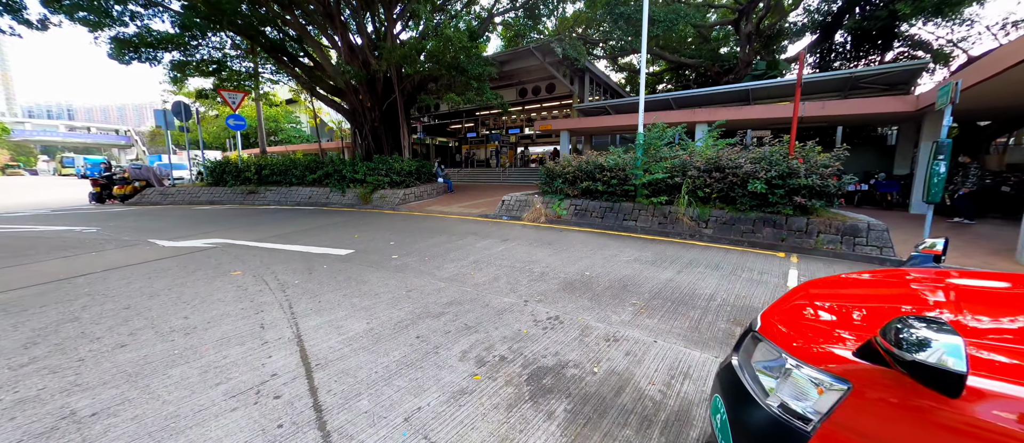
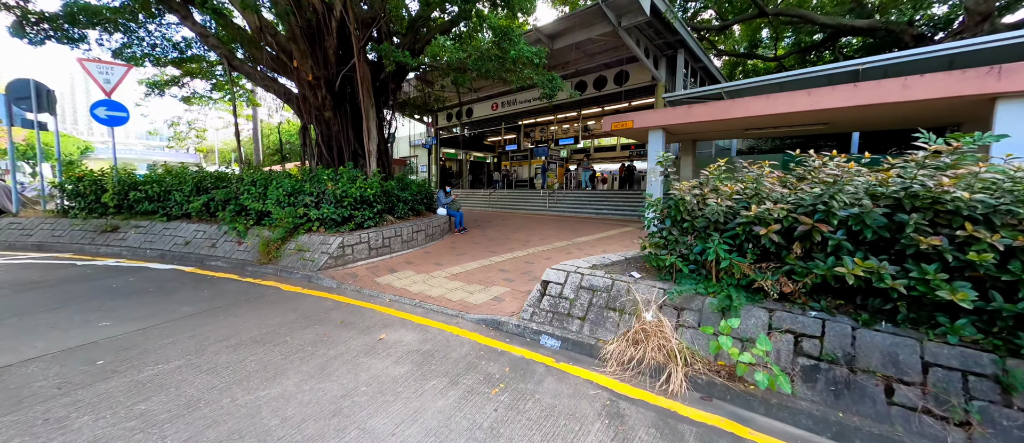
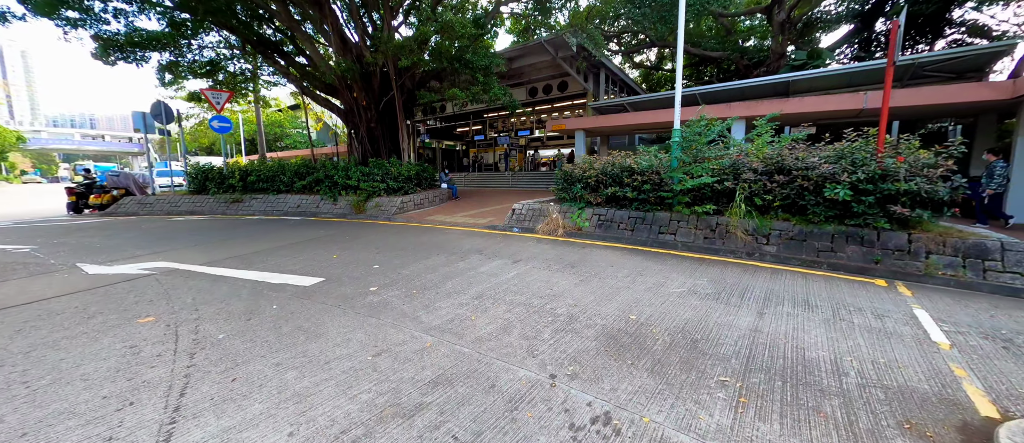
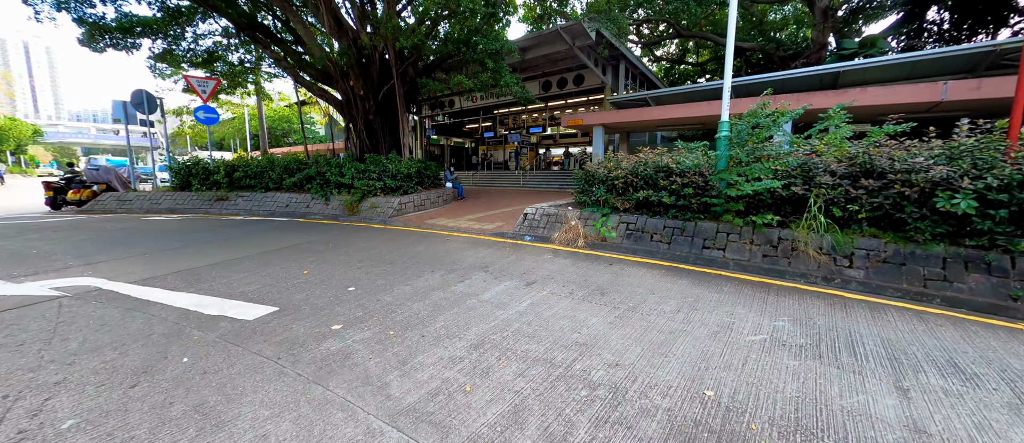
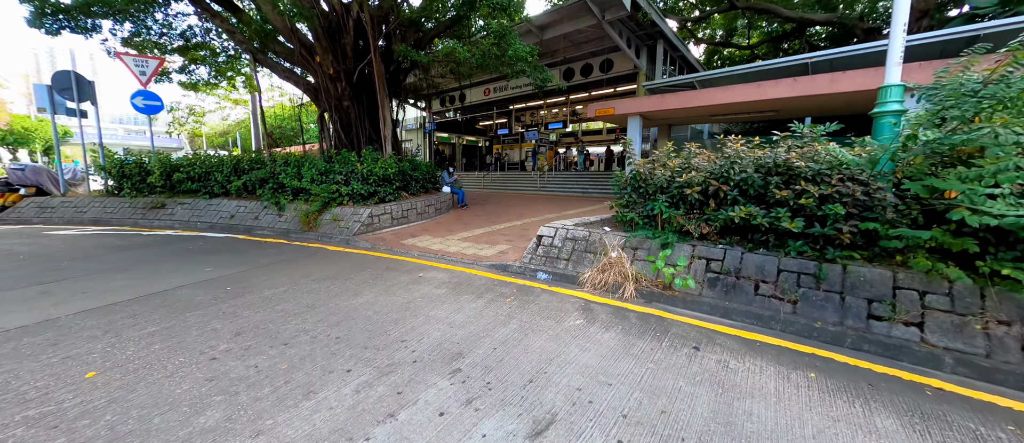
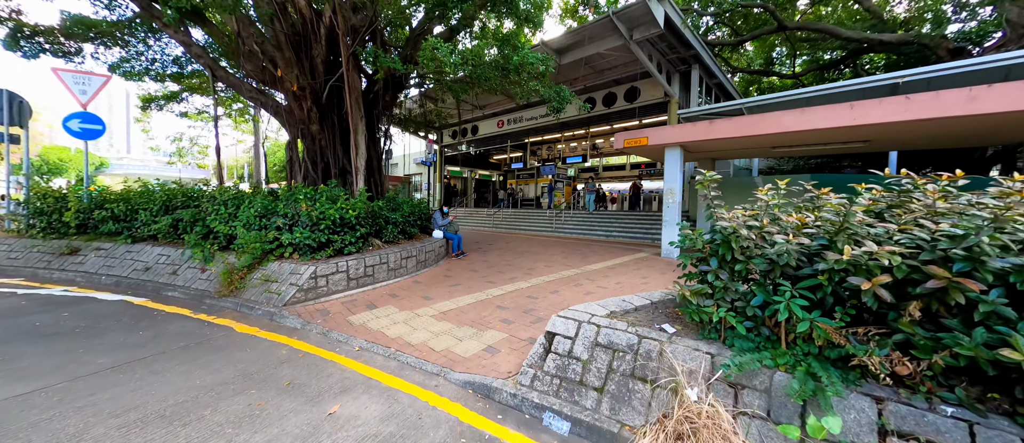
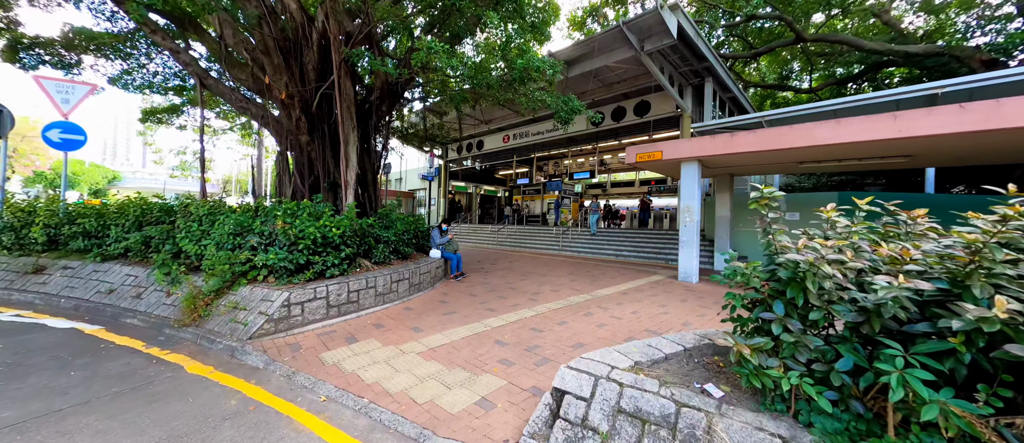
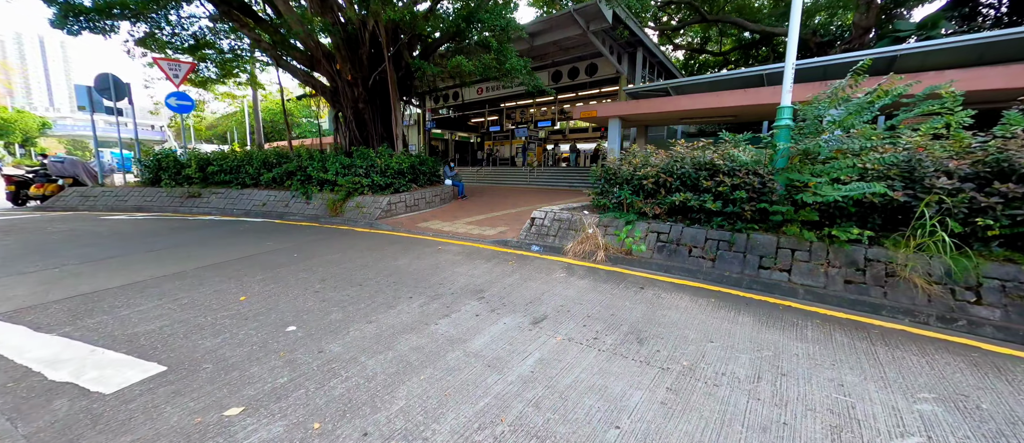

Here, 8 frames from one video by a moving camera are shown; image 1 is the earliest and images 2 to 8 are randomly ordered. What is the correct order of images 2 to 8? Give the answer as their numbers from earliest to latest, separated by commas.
3, 4, 8, 5, 2, 6, 7
